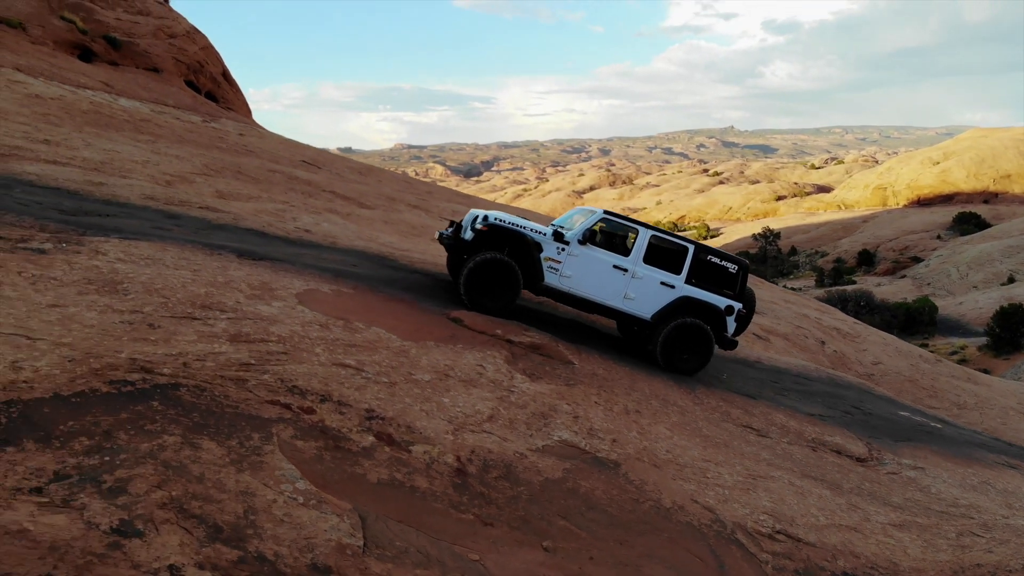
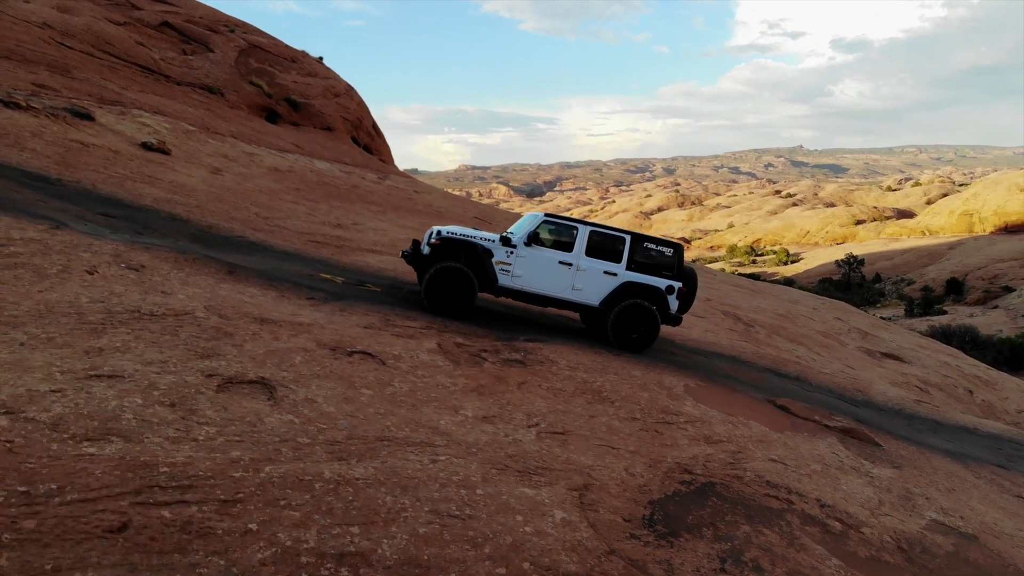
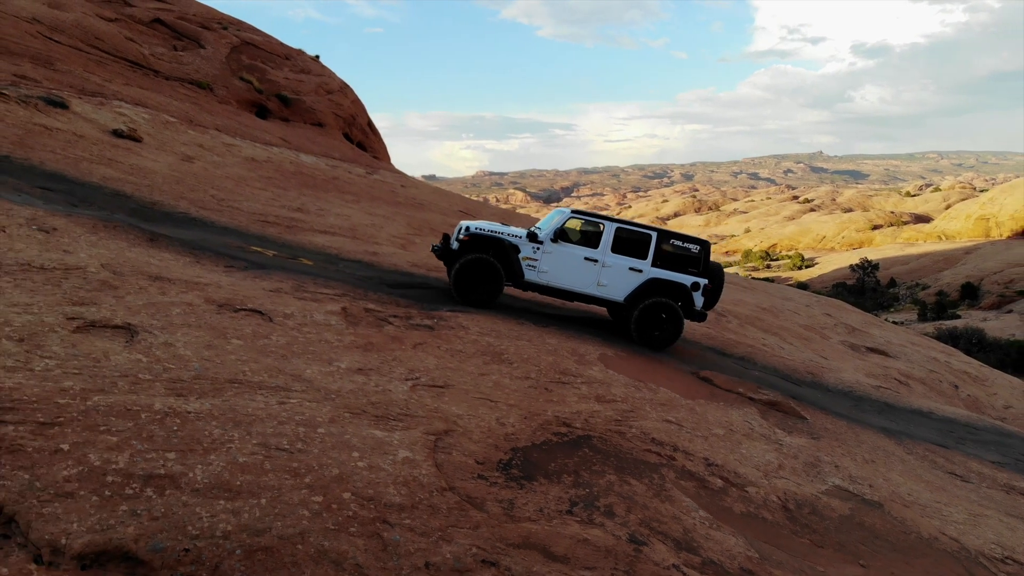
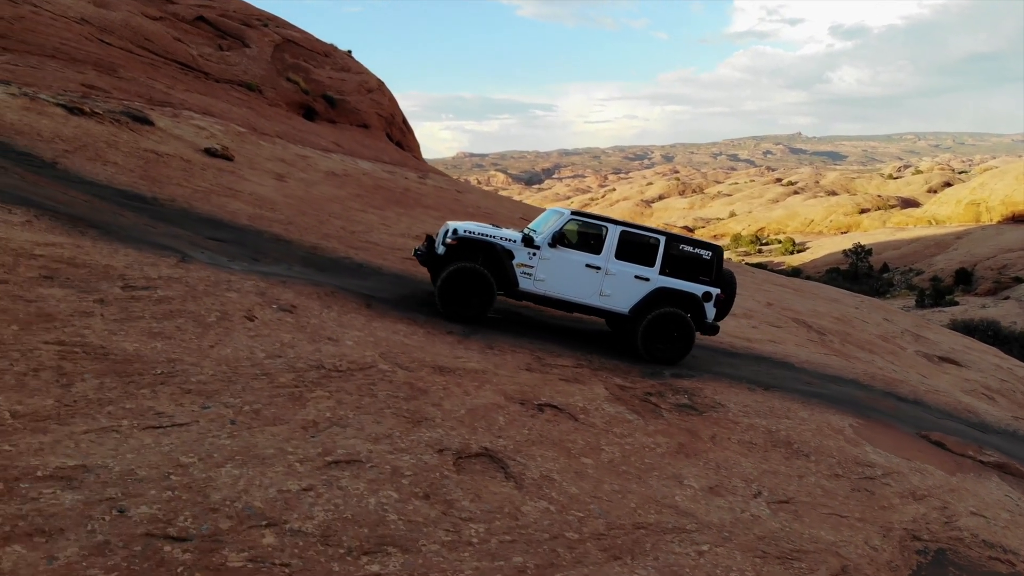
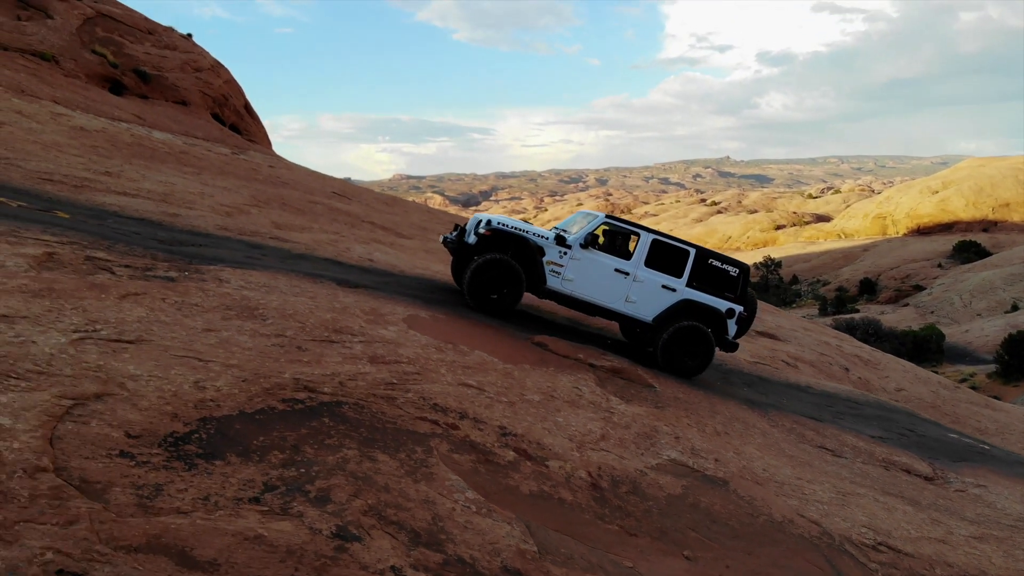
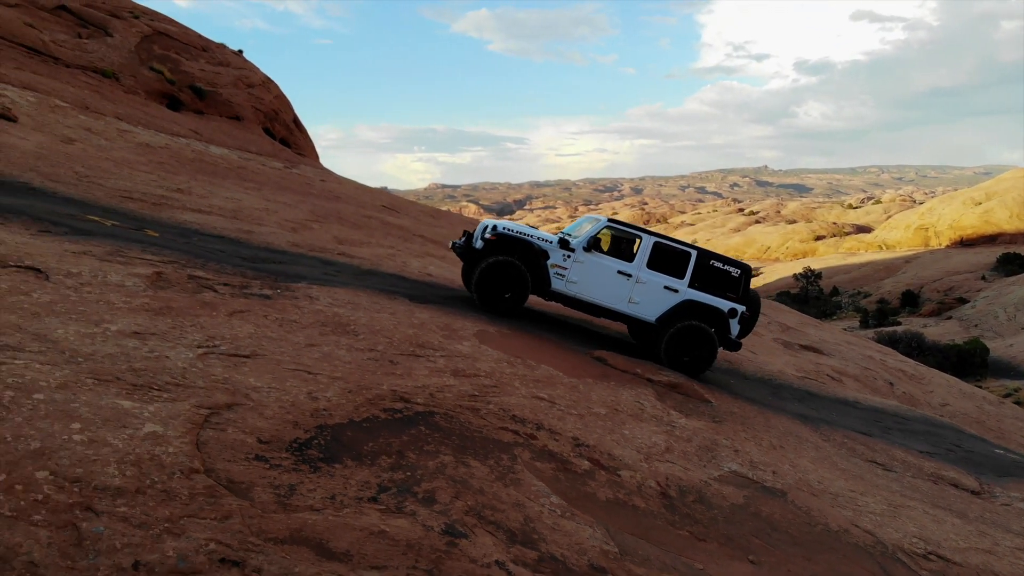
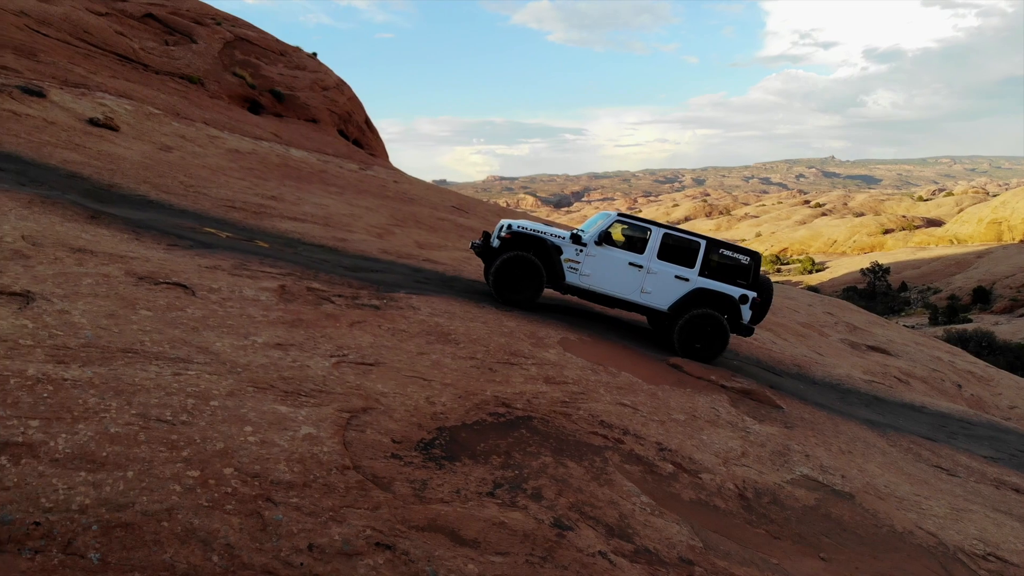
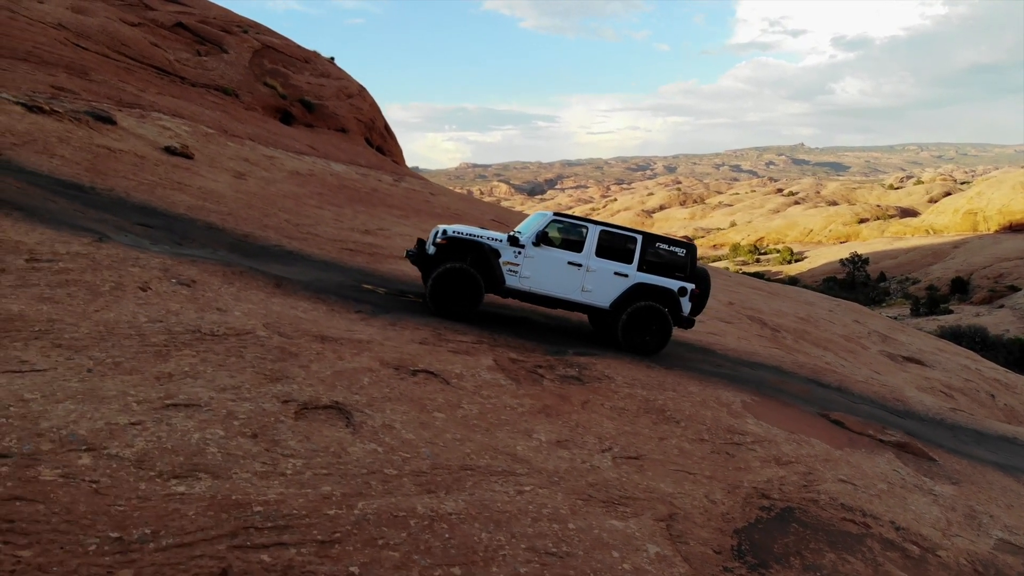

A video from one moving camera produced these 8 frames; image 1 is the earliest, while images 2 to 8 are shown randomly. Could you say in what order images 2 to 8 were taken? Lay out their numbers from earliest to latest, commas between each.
5, 6, 7, 3, 2, 8, 4
